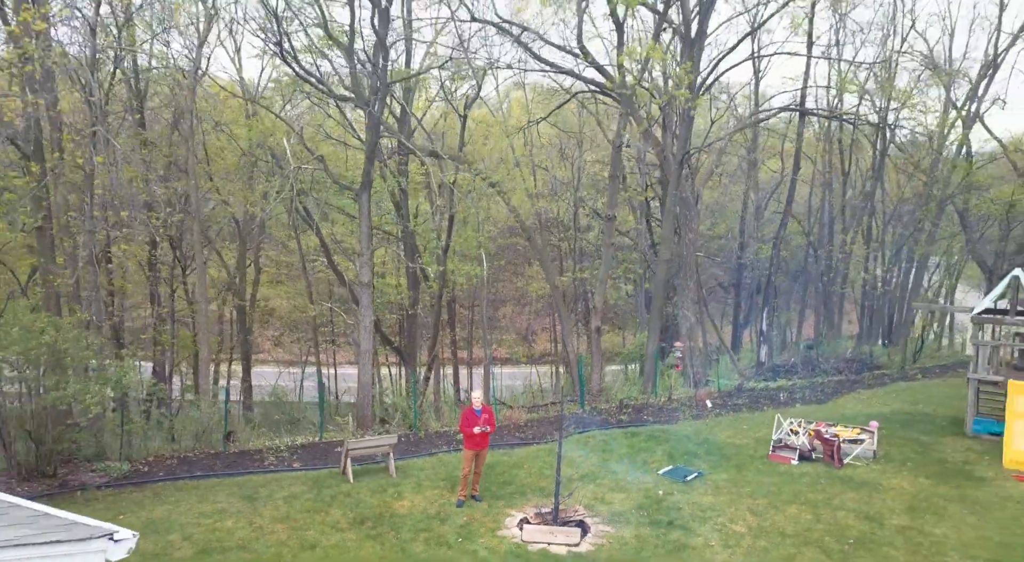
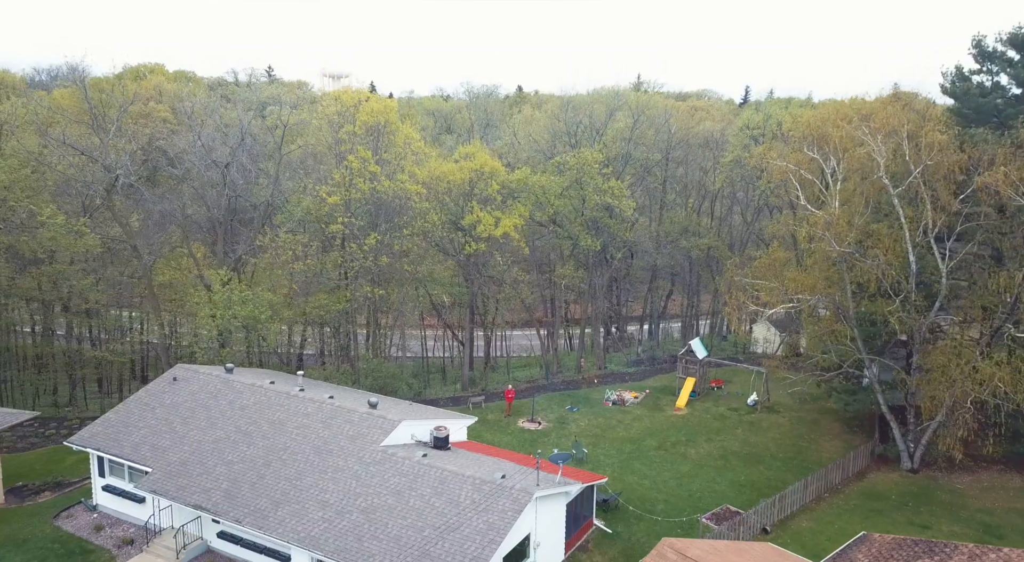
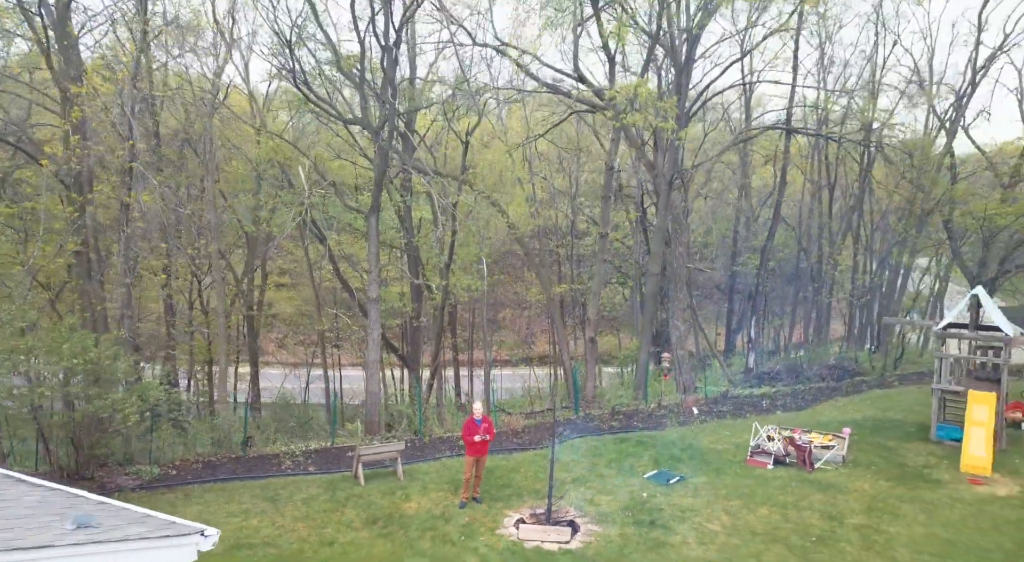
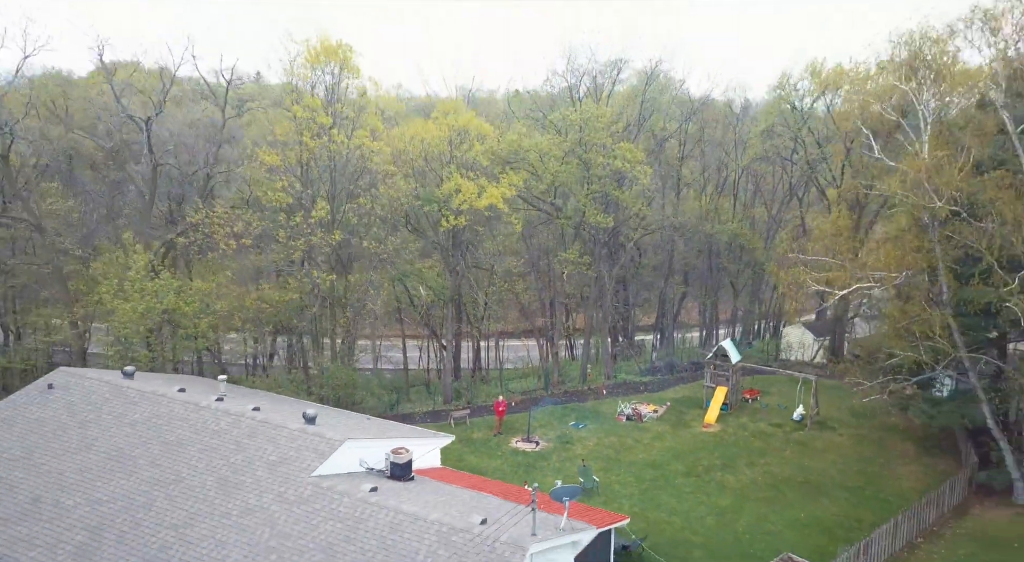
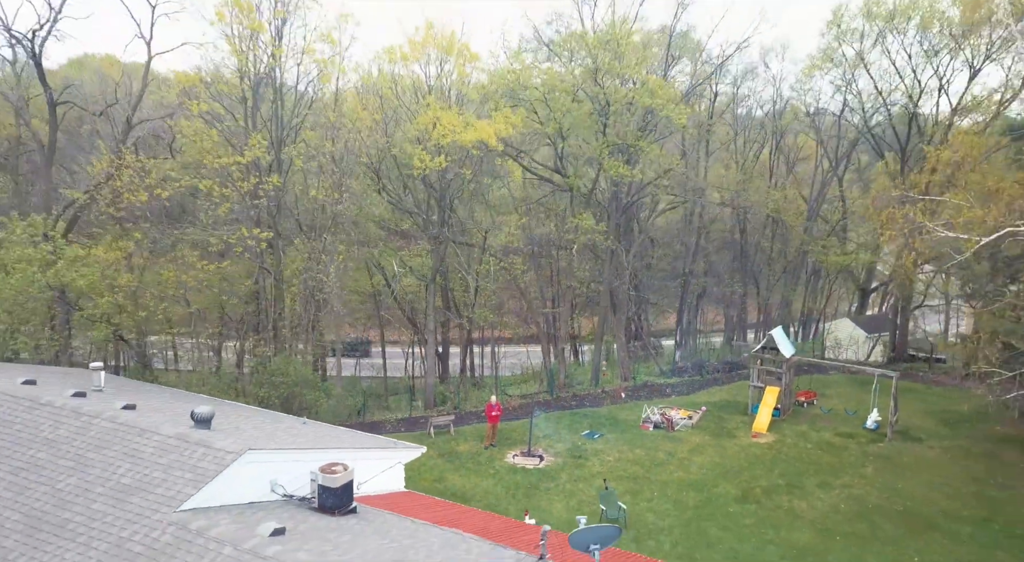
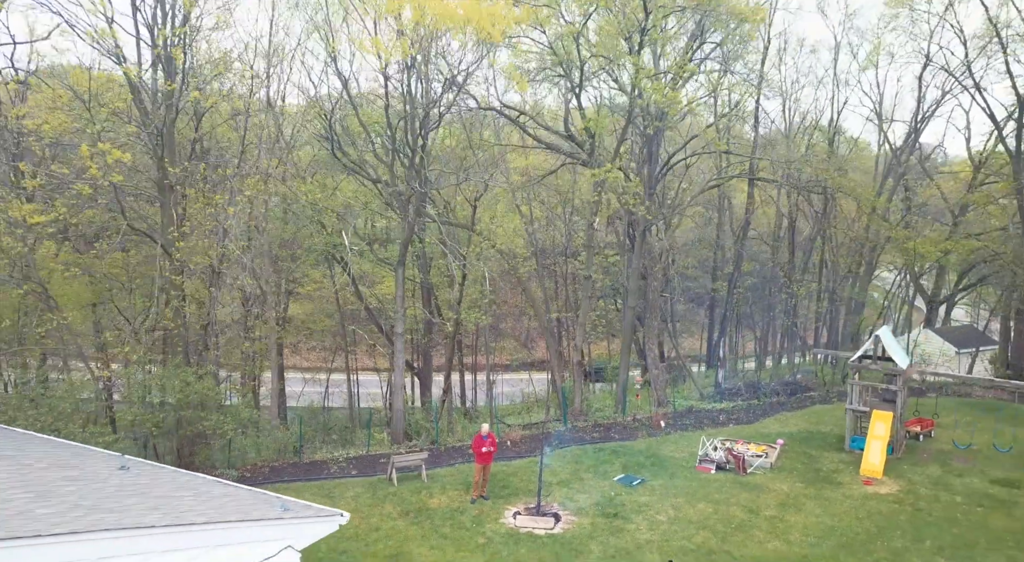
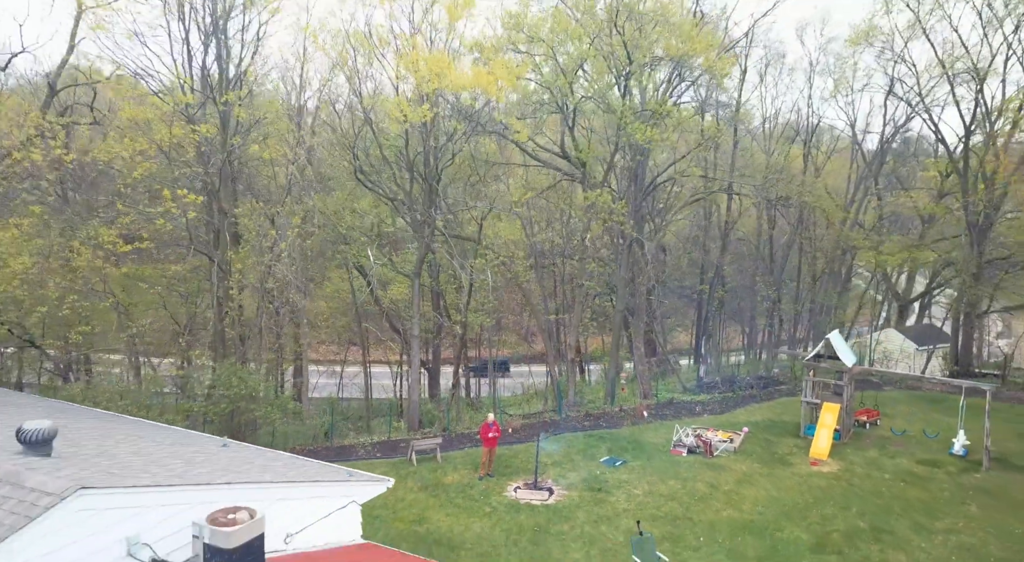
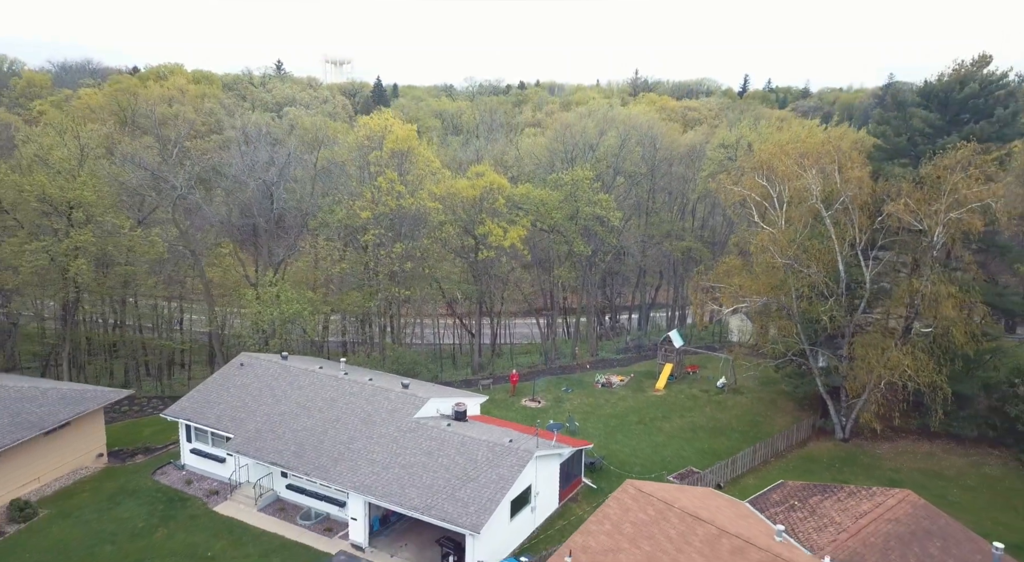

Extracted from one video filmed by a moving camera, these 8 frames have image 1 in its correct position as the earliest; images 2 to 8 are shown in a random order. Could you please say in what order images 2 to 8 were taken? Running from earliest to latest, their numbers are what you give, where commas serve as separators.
3, 6, 7, 5, 4, 2, 8
